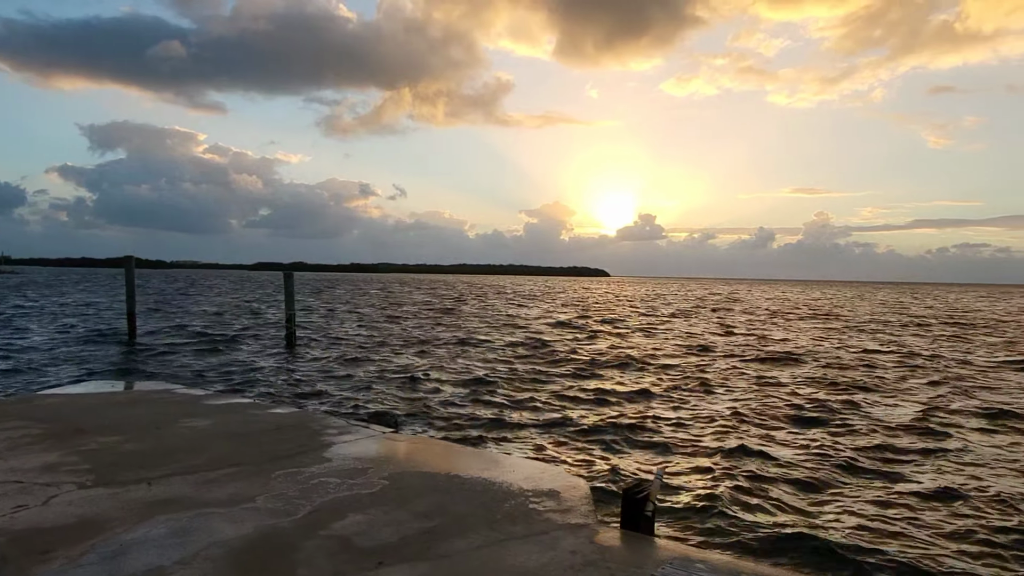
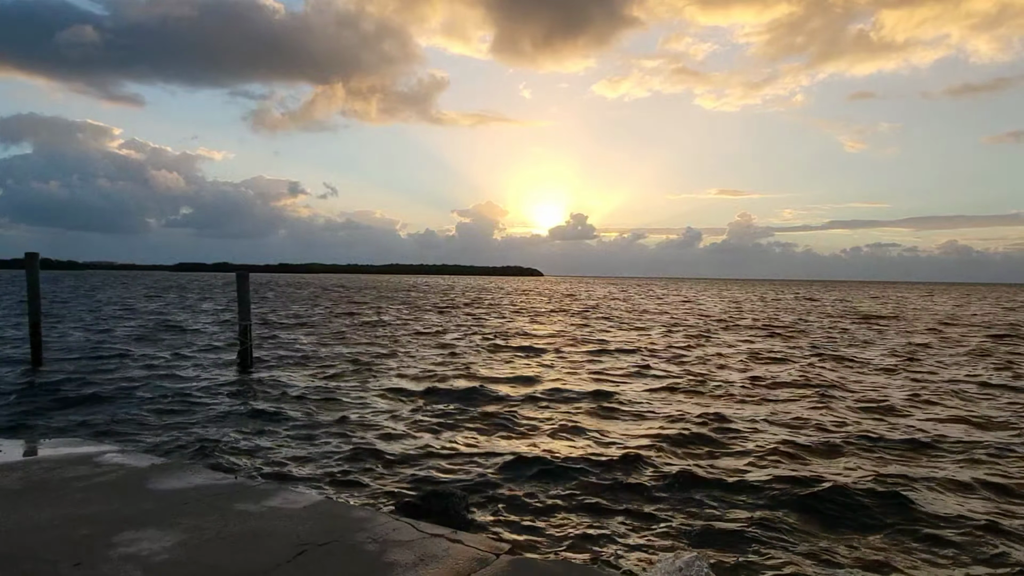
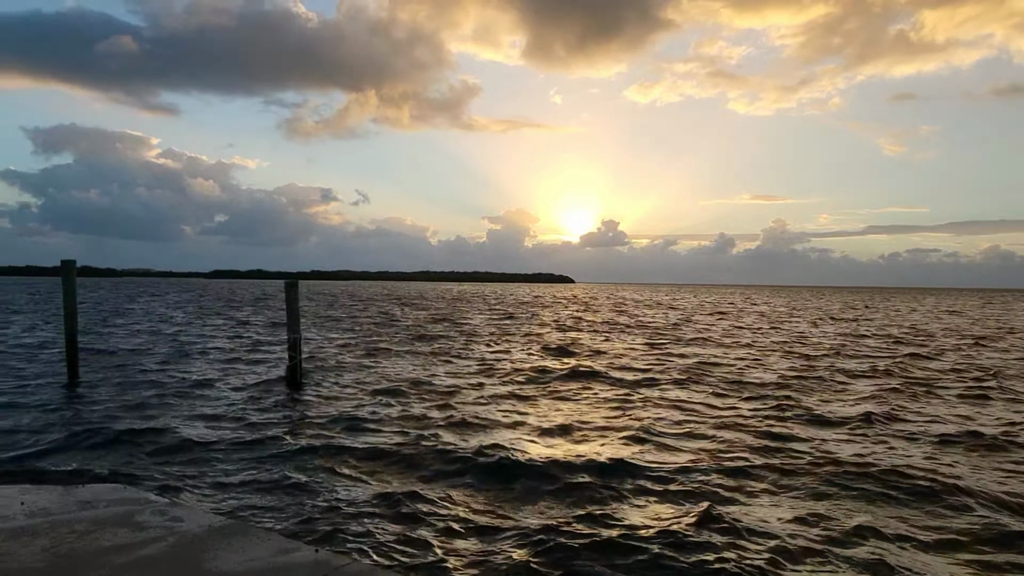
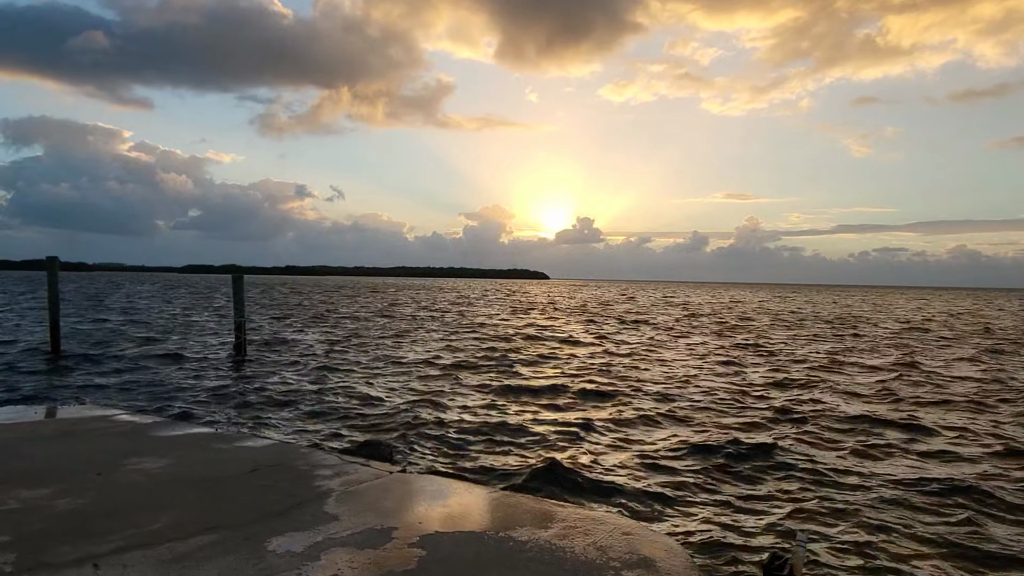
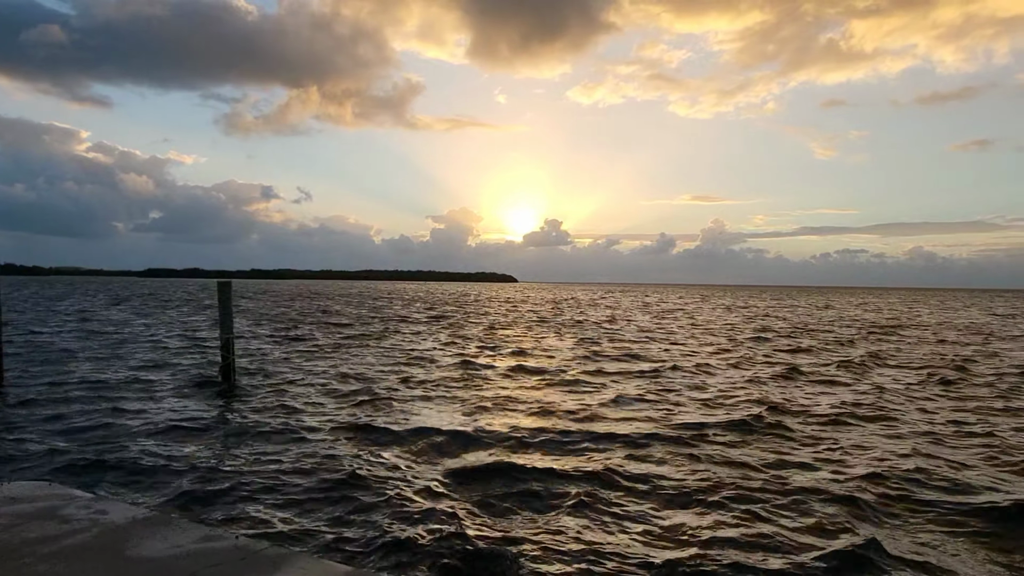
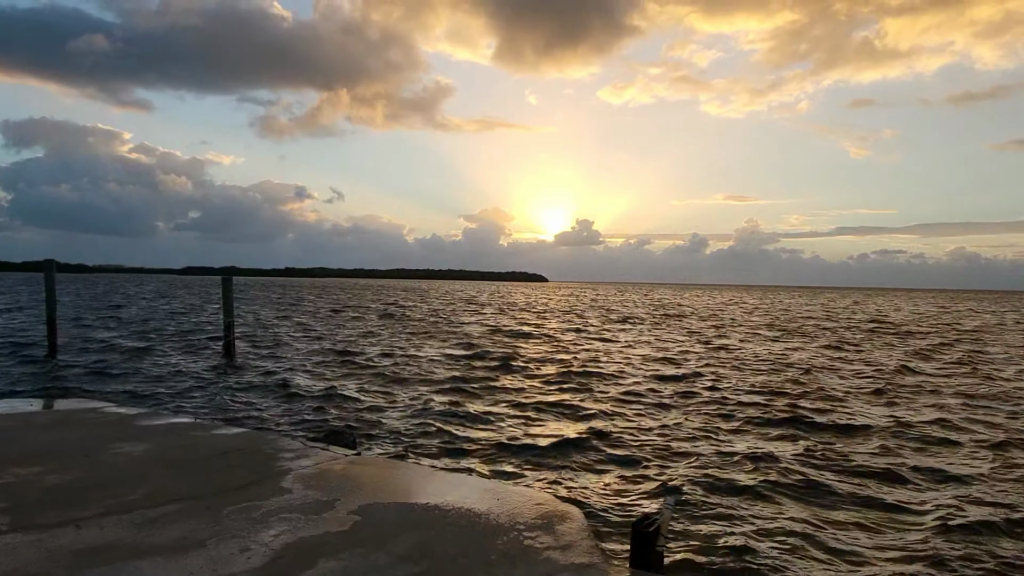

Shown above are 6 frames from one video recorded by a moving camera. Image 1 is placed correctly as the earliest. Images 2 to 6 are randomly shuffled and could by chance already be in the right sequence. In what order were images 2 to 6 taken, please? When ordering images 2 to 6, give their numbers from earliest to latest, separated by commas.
6, 4, 2, 5, 3
